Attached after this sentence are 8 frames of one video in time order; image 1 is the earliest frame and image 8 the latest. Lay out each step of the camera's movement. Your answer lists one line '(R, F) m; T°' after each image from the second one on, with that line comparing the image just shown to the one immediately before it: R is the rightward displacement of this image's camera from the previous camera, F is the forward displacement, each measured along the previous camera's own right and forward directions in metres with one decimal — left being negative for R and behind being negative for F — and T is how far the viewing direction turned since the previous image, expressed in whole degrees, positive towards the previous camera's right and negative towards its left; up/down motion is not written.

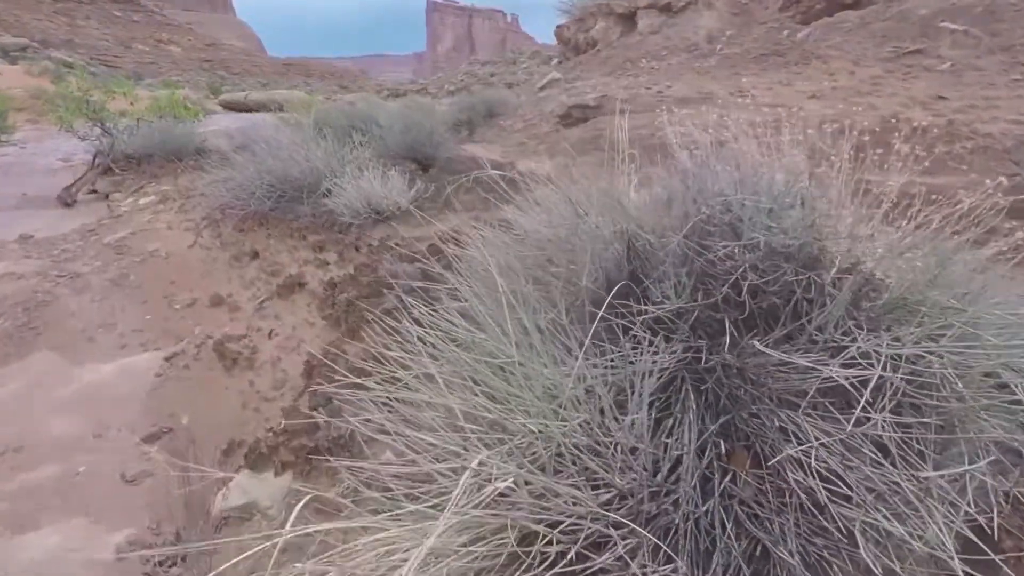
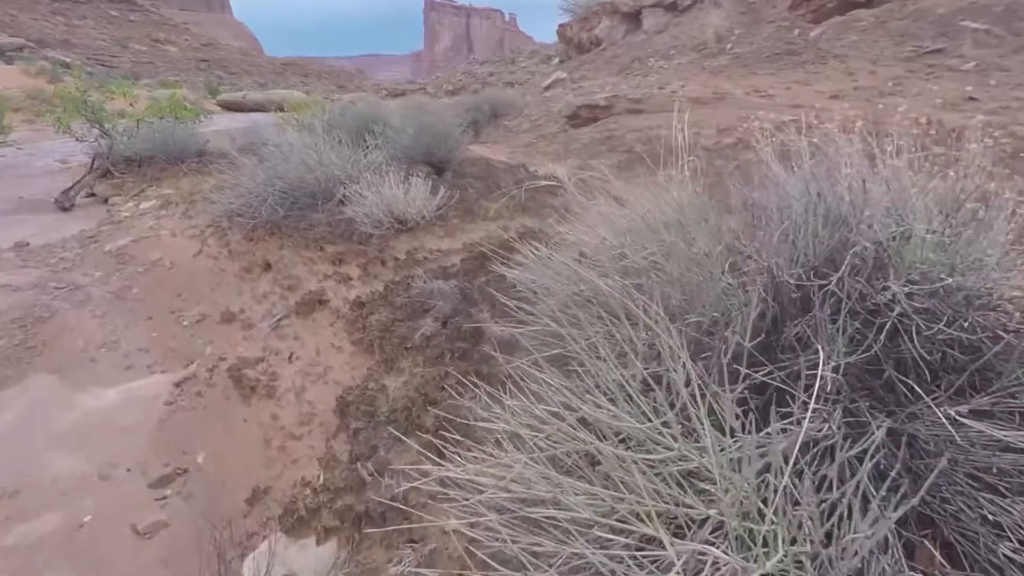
(-0.3, +0.3) m; 0°
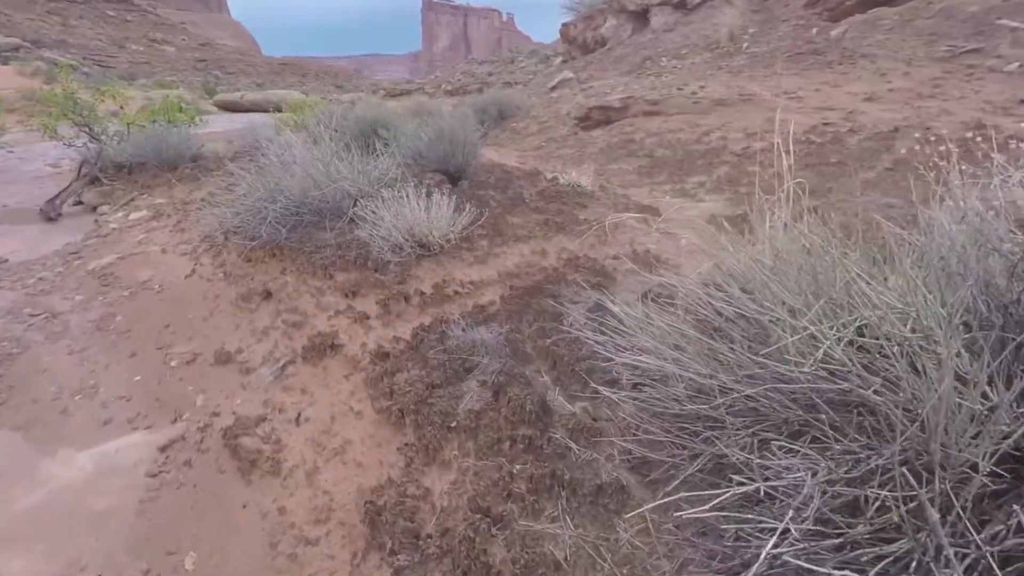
(-0.3, +0.5) m; 0°
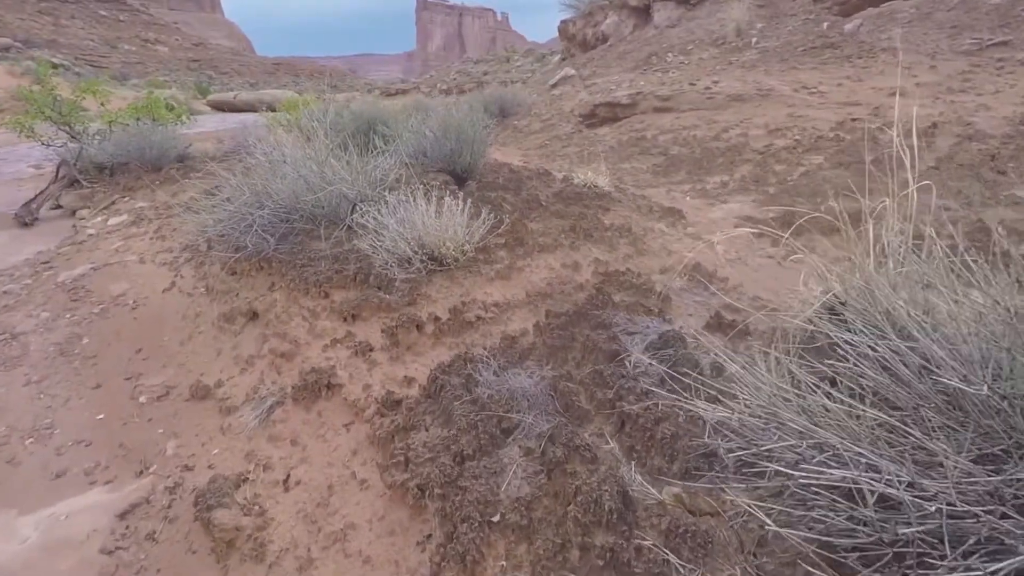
(-0.2, +0.5) m; 0°
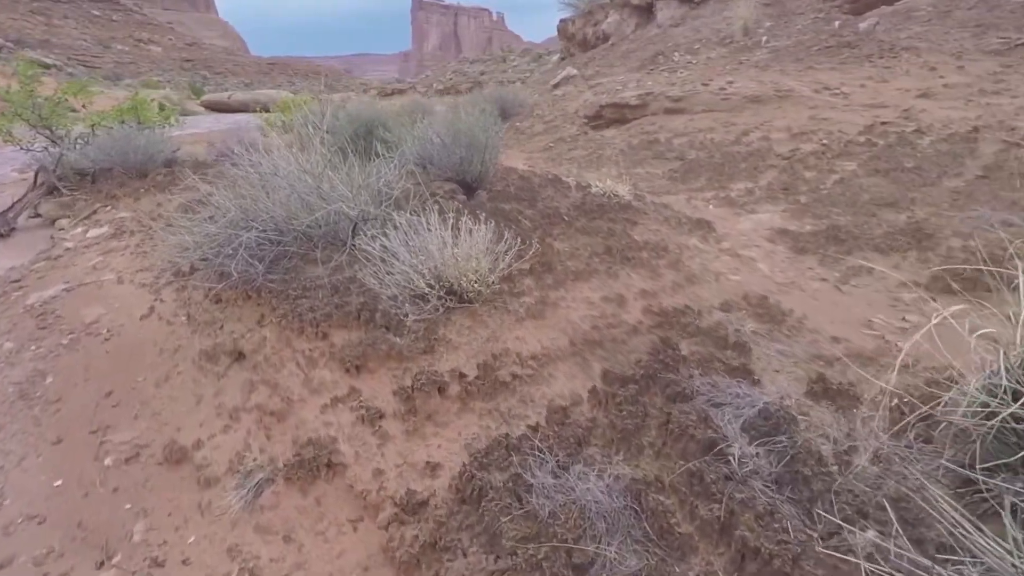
(-0.2, +0.4) m; 0°
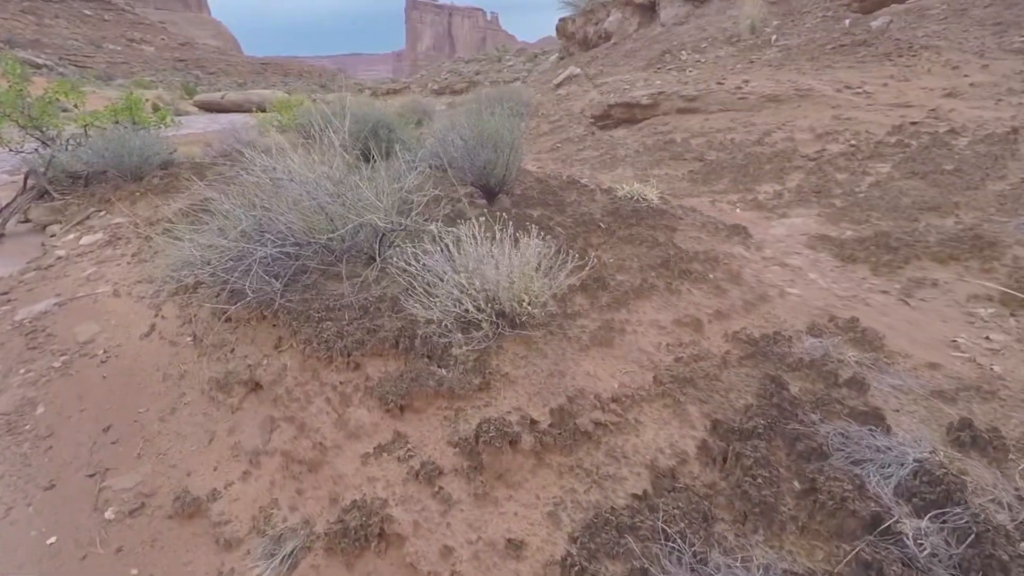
(-0.3, +0.3) m; +1°
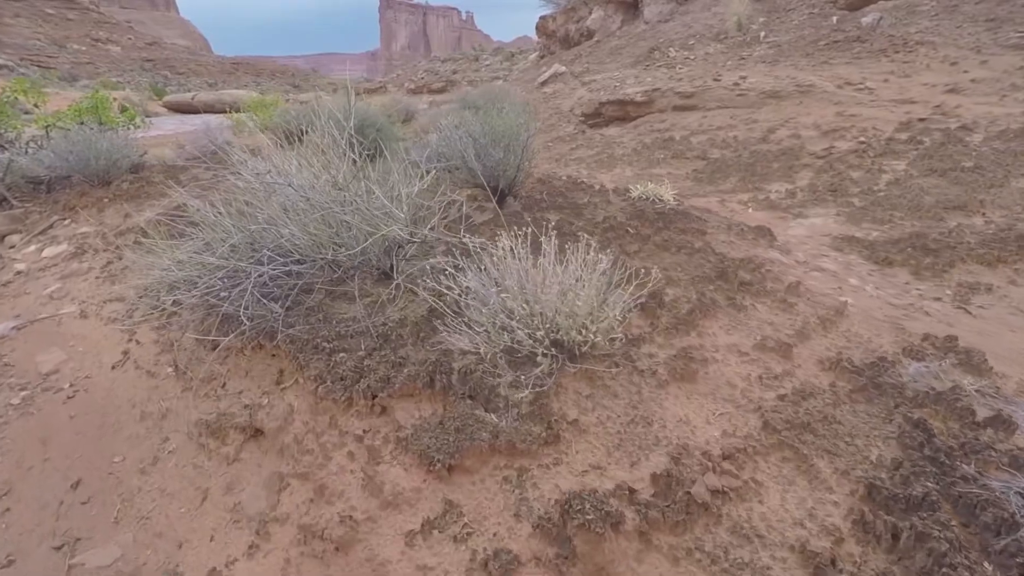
(-0.3, +0.3) m; +2°
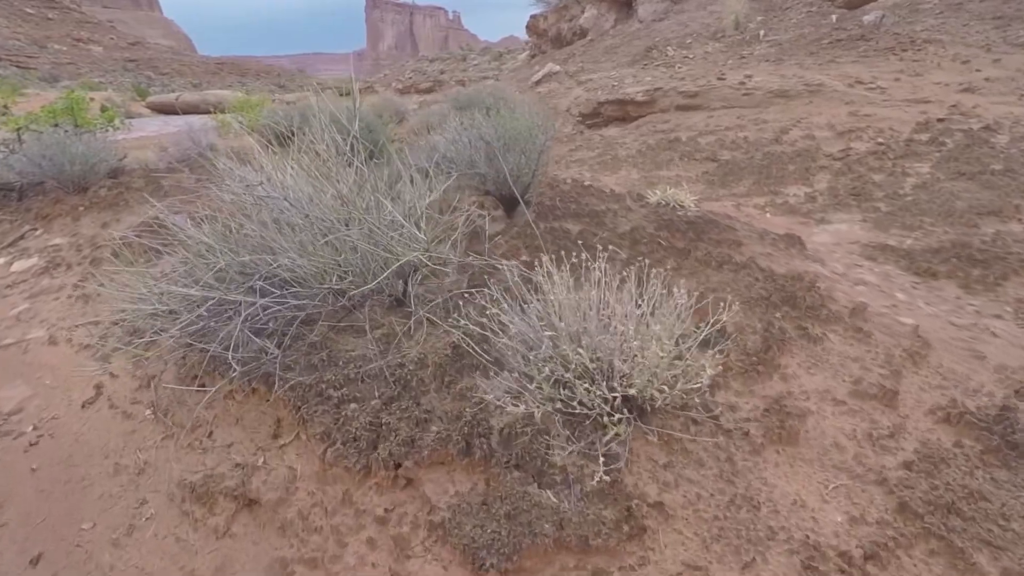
(-0.2, +0.3) m; +1°
